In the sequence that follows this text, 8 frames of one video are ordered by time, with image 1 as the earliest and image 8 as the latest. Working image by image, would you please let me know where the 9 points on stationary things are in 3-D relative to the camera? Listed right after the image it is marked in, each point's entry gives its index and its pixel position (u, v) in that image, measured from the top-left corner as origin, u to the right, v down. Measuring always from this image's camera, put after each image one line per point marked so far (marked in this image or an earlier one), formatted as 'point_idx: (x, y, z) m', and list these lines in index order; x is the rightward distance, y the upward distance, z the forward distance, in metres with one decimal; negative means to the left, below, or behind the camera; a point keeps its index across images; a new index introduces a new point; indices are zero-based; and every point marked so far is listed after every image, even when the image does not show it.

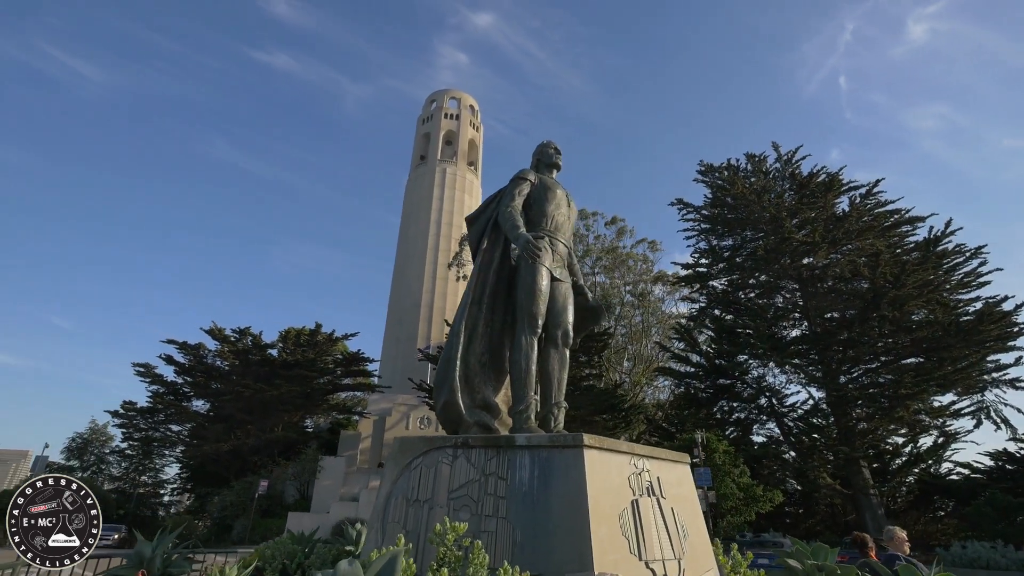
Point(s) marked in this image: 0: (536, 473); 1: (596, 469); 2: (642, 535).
0: (+0.1, -1.0, +3.0) m
1: (+0.5, -1.0, +3.0) m
2: (+0.7, -1.4, +3.0) m
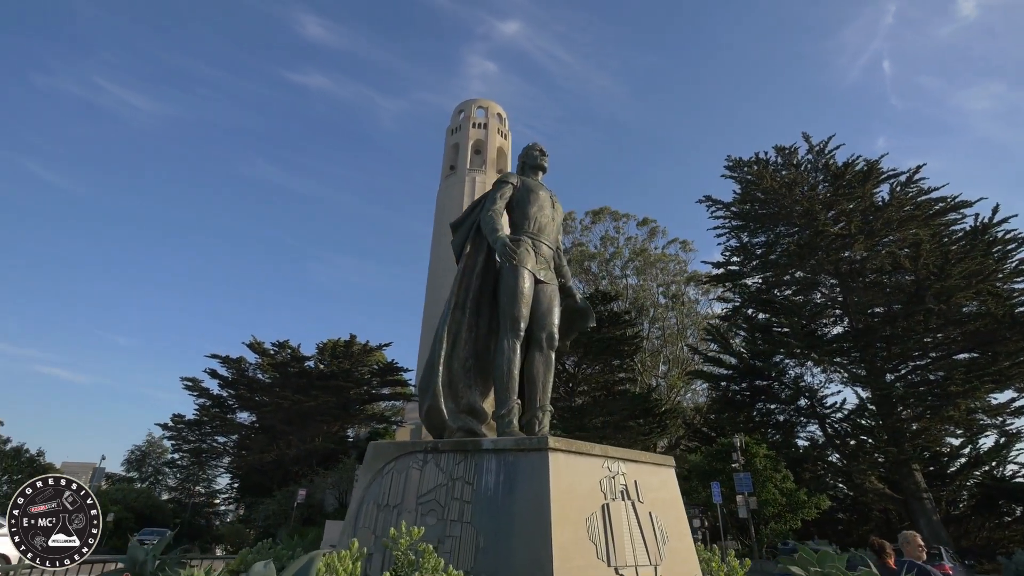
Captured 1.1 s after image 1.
0: (-0.1, -1.0, +2.9) m
1: (+0.3, -1.0, +2.9) m
2: (+0.5, -1.4, +2.9) m
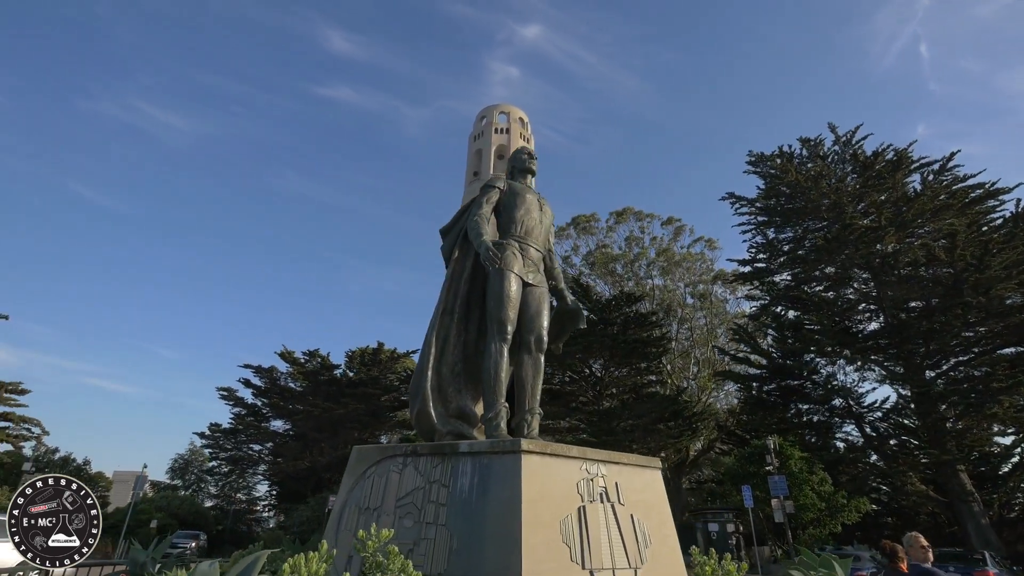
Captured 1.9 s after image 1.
0: (-0.2, -1.1, +3.0) m
1: (+0.1, -1.0, +2.9) m
2: (+0.4, -1.4, +2.9) m
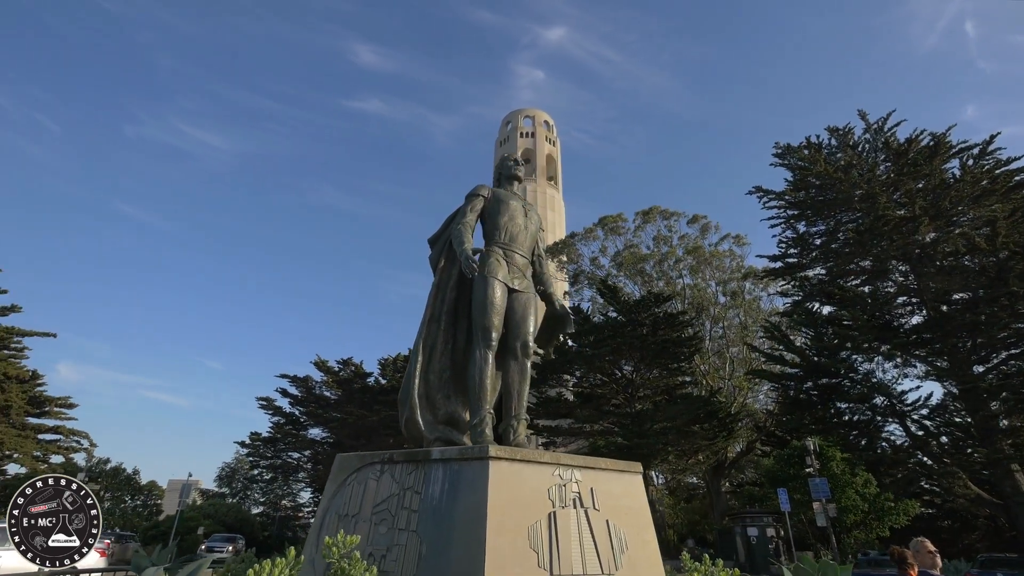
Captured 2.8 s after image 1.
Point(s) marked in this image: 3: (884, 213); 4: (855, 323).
0: (-0.4, -1.1, +3.0) m
1: (0.0, -1.0, +2.9) m
2: (+0.2, -1.4, +2.9) m
3: (+12.8, +2.6, +18.4) m
4: (+12.4, -1.2, +19.2) m
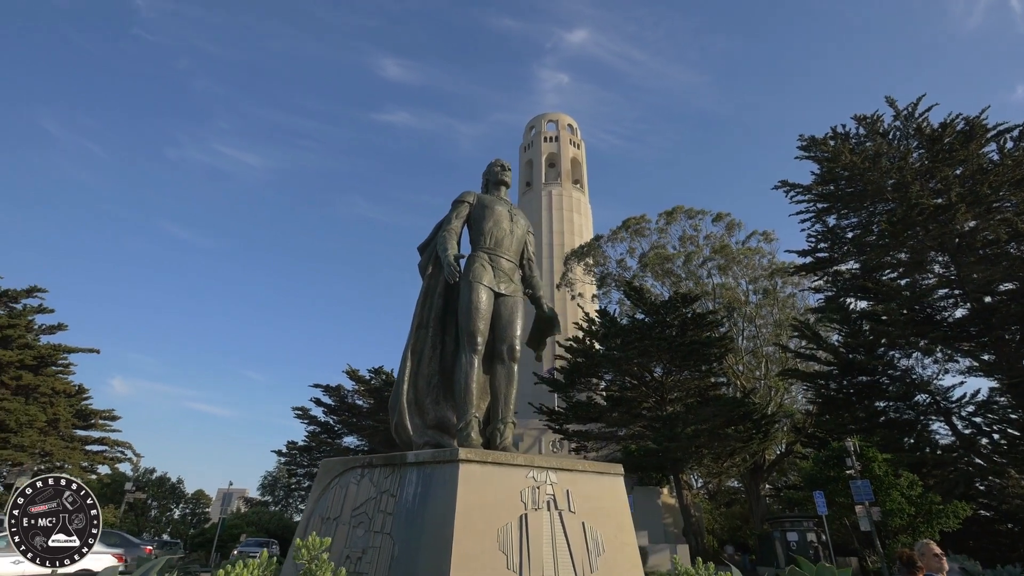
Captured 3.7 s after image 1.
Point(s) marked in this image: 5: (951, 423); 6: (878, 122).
0: (-0.5, -1.1, +3.1) m
1: (-0.2, -1.1, +3.0) m
2: (+0.1, -1.4, +2.9) m
3: (+13.4, +2.9, +17.7) m
4: (+13.2, -1.0, +18.4) m
5: (+15.2, -4.7, +18.5) m
6: (+13.4, +6.1, +19.6) m
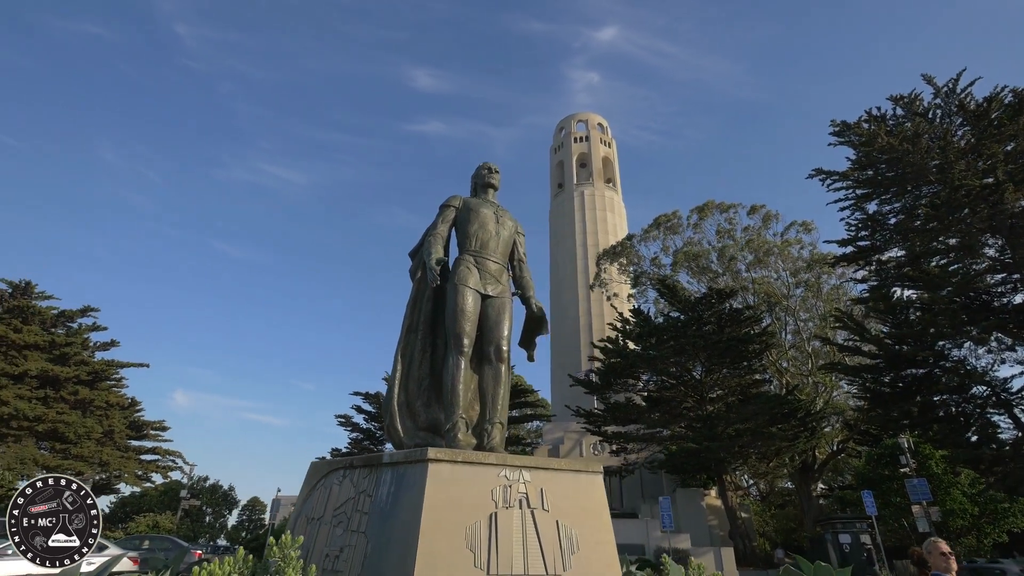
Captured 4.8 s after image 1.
0: (-0.7, -1.2, +3.1) m
1: (-0.4, -1.1, +3.0) m
2: (-0.1, -1.4, +2.9) m
3: (+14.1, +3.3, +16.7) m
4: (+14.1, -0.6, +17.4) m
5: (+16.2, -4.2, +17.3) m
6: (+14.1, +6.5, +18.6) m
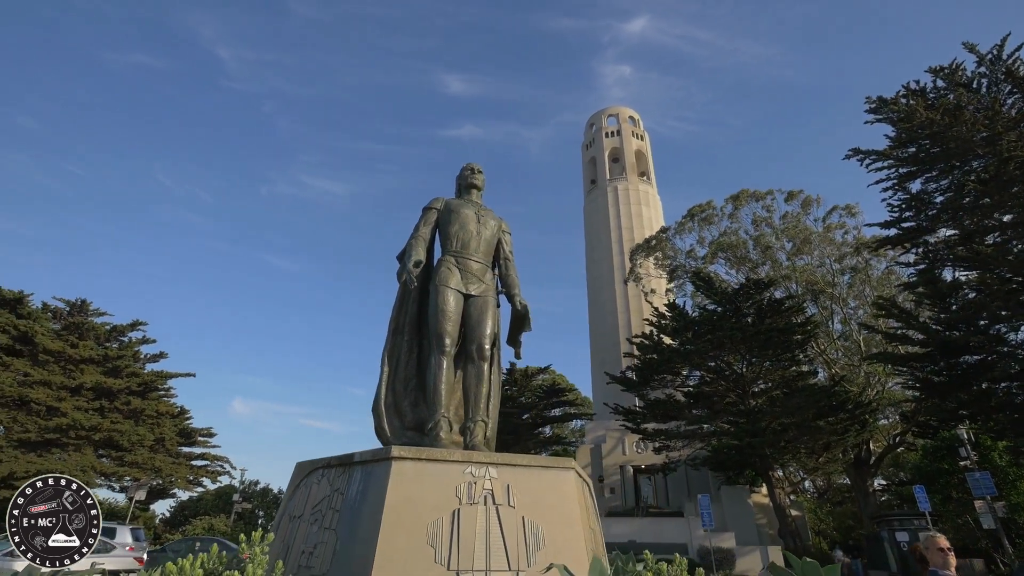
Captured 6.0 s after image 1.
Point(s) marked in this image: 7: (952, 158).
0: (-0.9, -1.2, +3.2) m
1: (-0.6, -1.1, +3.1) m
2: (-0.3, -1.4, +3.0) m
3: (+14.7, +3.9, +15.6) m
4: (+14.9, +0.1, +16.3) m
5: (+17.2, -3.4, +16.1) m
6: (+14.7, +7.1, +17.5) m
7: (+14.2, +4.2, +17.2) m
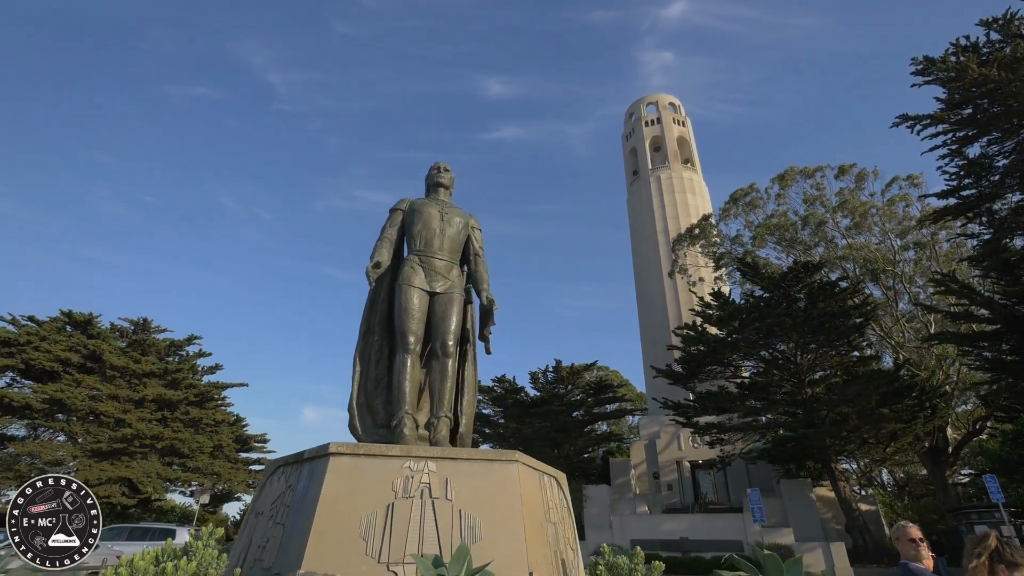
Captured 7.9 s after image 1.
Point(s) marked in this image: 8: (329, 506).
0: (-1.3, -1.2, +3.3) m
1: (-1.0, -1.1, +3.1) m
2: (-0.7, -1.4, +3.0) m
3: (+15.2, +4.8, +14.1) m
4: (+15.7, +1.0, +14.8) m
5: (+18.1, -2.4, +14.3) m
6: (+15.2, +8.0, +16.0) m
7: (+14.9, +5.1, +15.8) m
8: (-1.0, -1.2, +3.0) m
